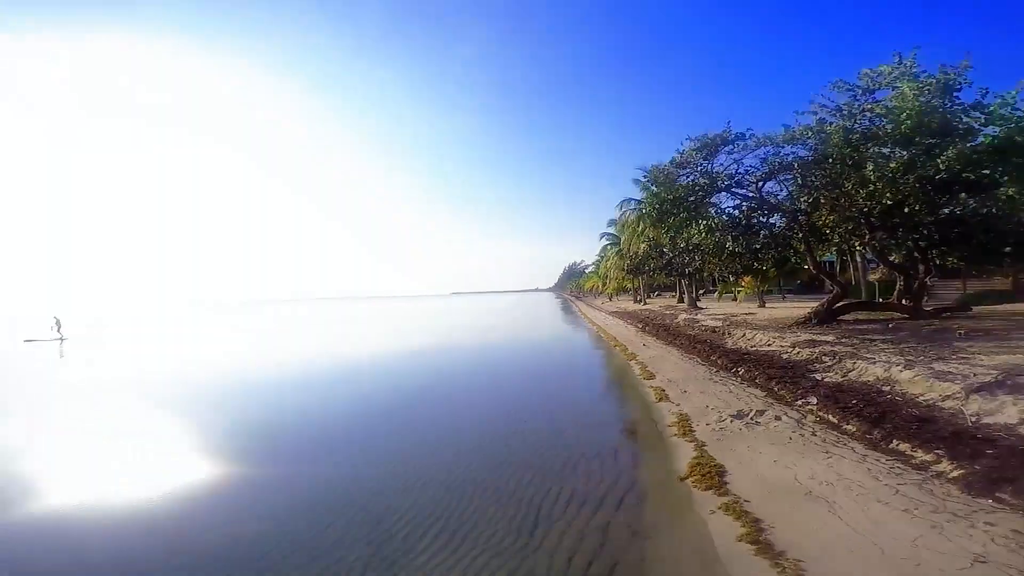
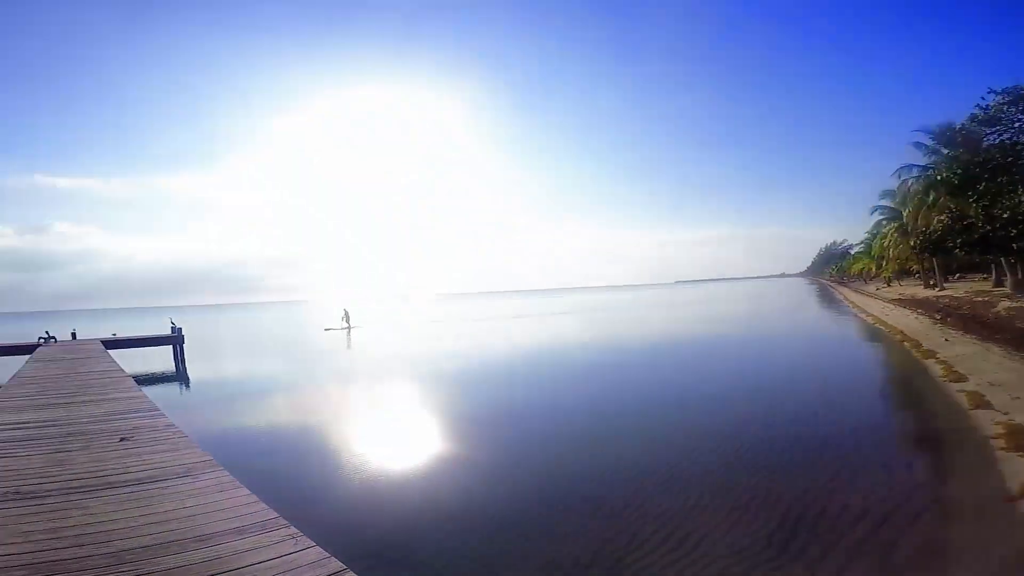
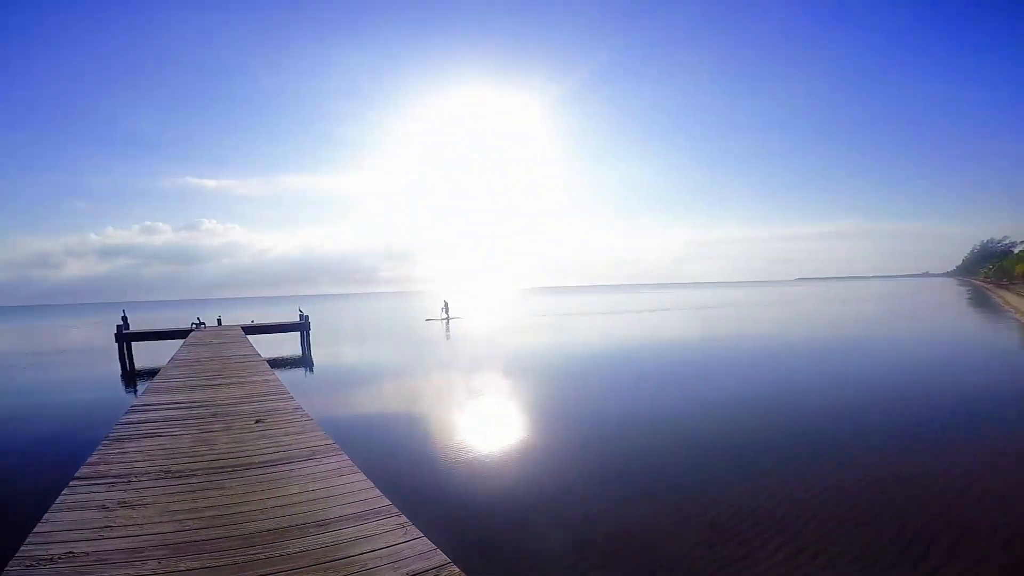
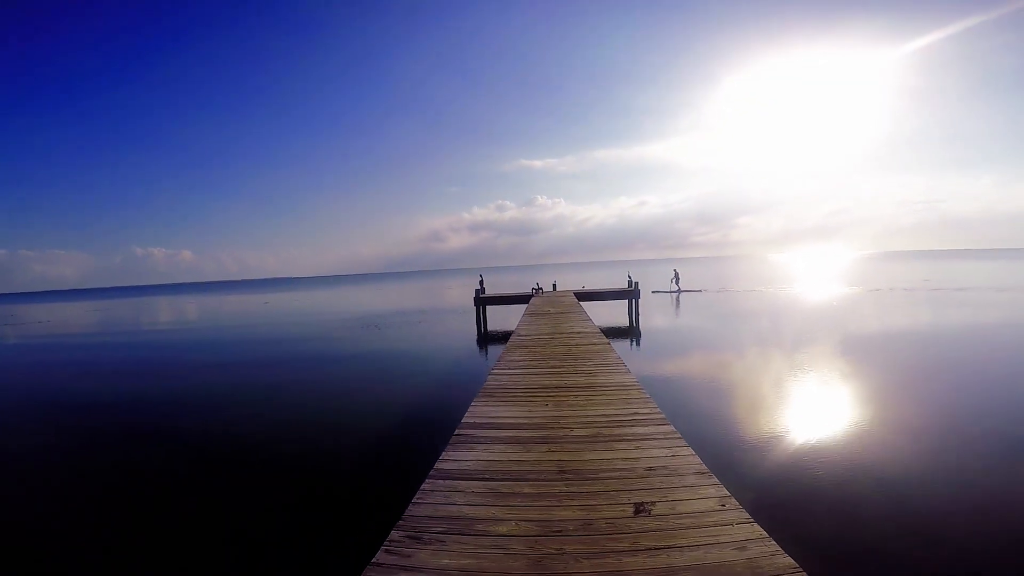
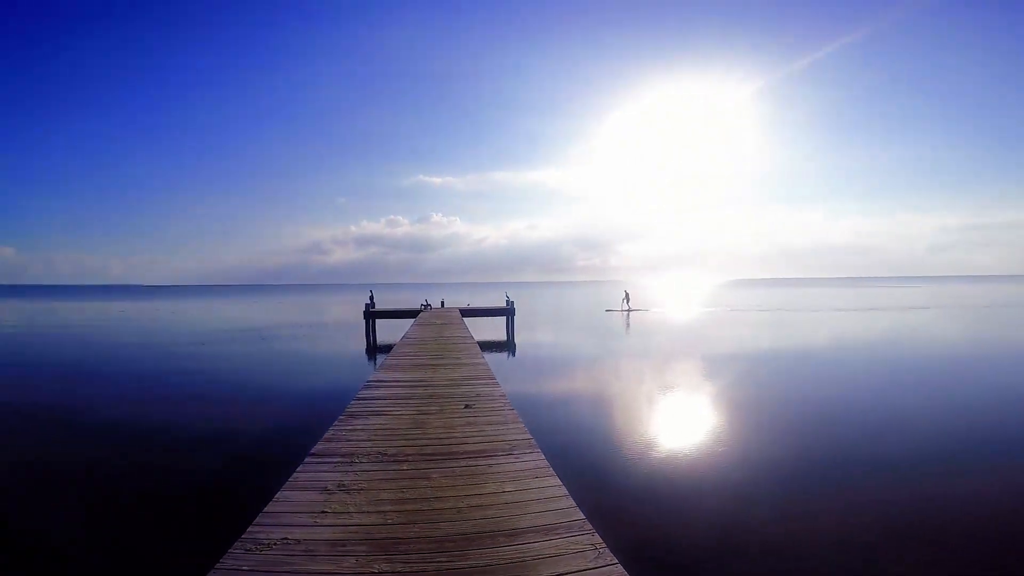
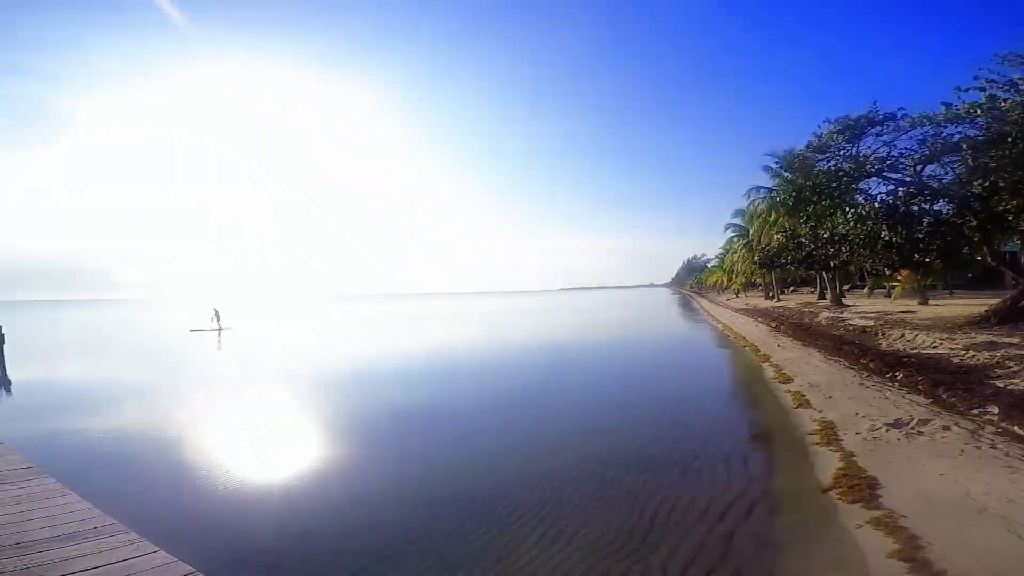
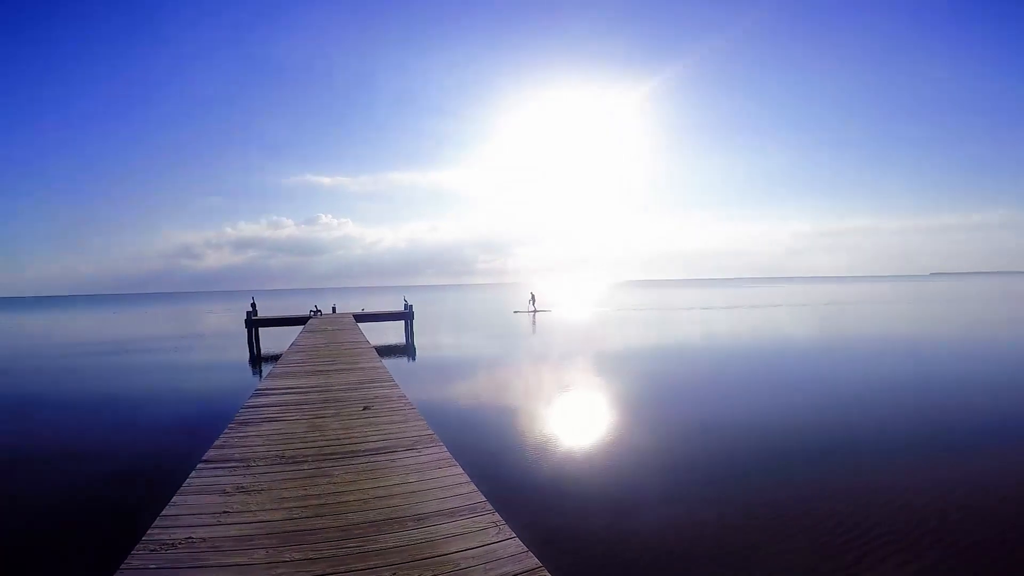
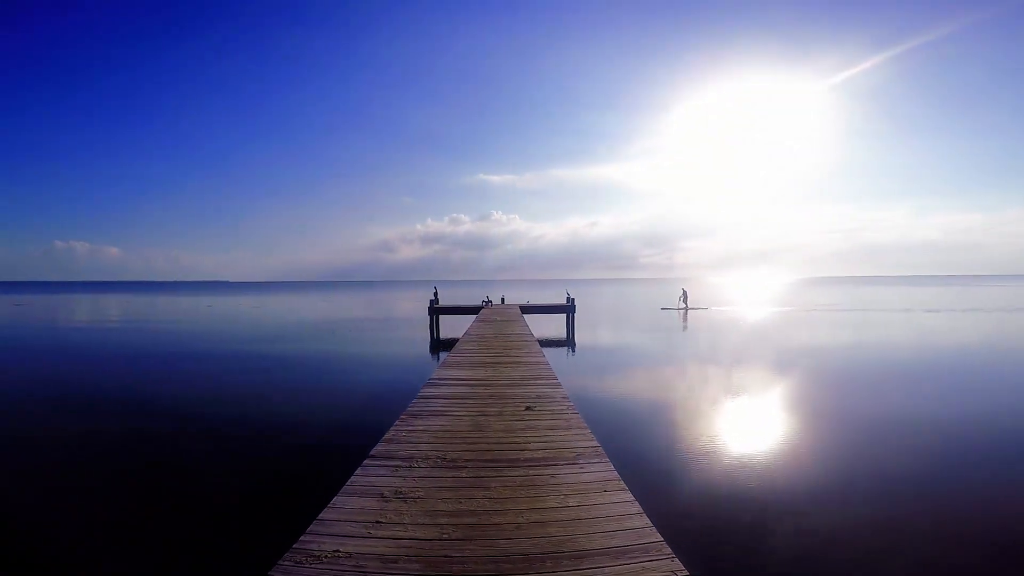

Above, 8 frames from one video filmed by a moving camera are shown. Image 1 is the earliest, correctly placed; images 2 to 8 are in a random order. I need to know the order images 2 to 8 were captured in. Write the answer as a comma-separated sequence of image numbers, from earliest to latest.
6, 2, 3, 7, 5, 8, 4
